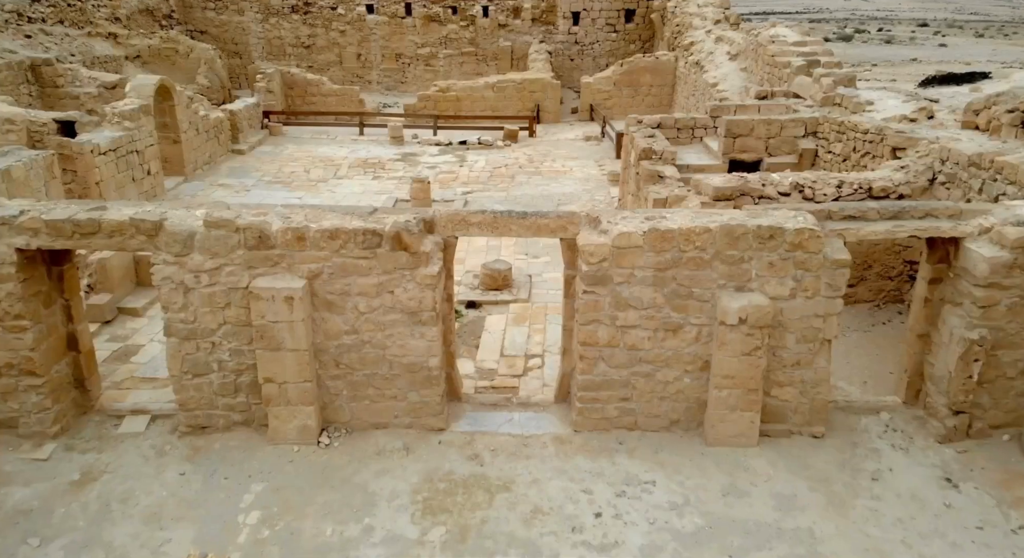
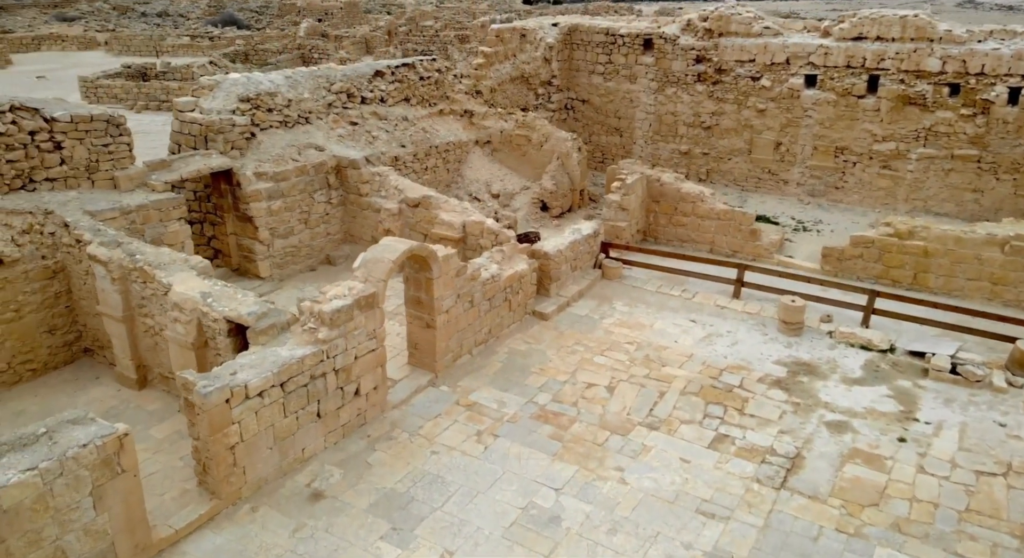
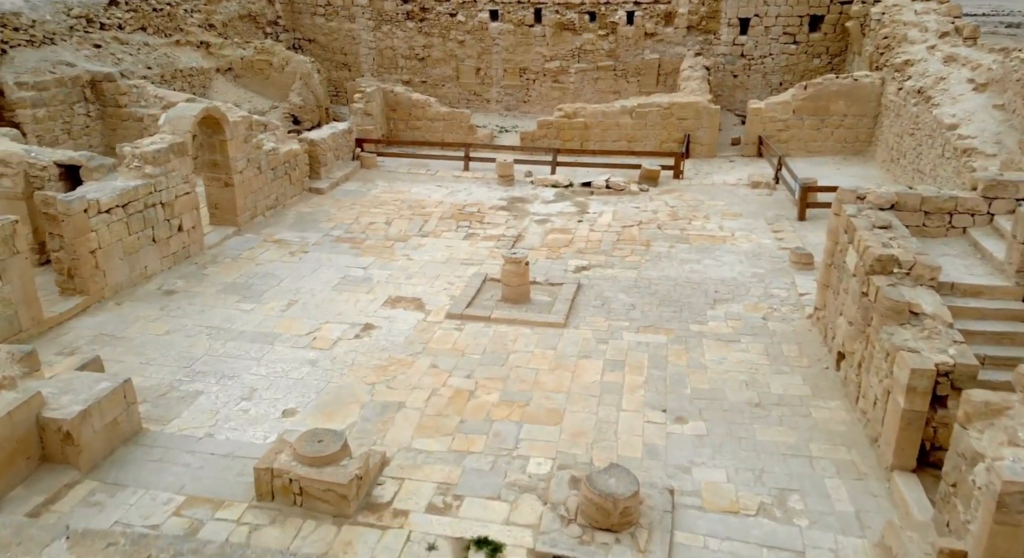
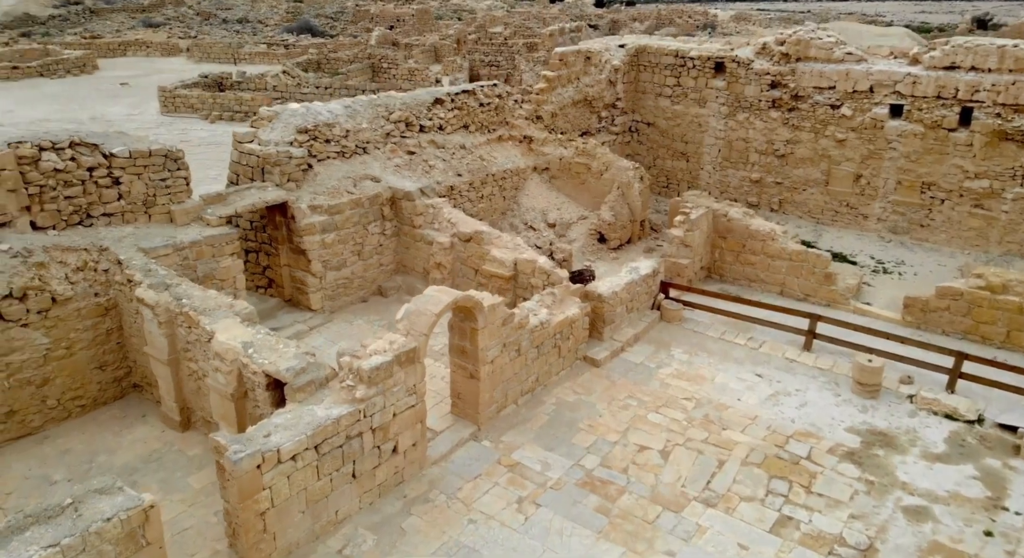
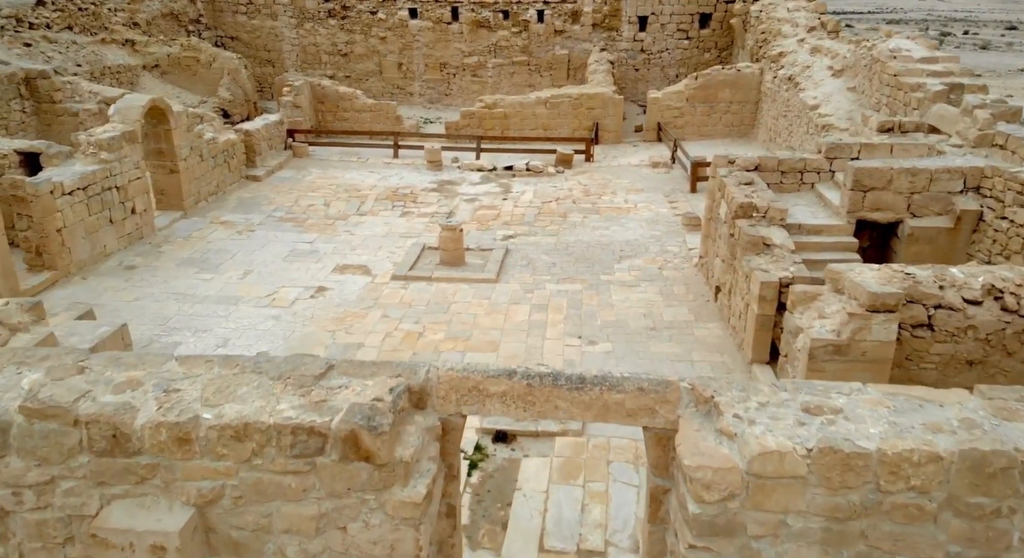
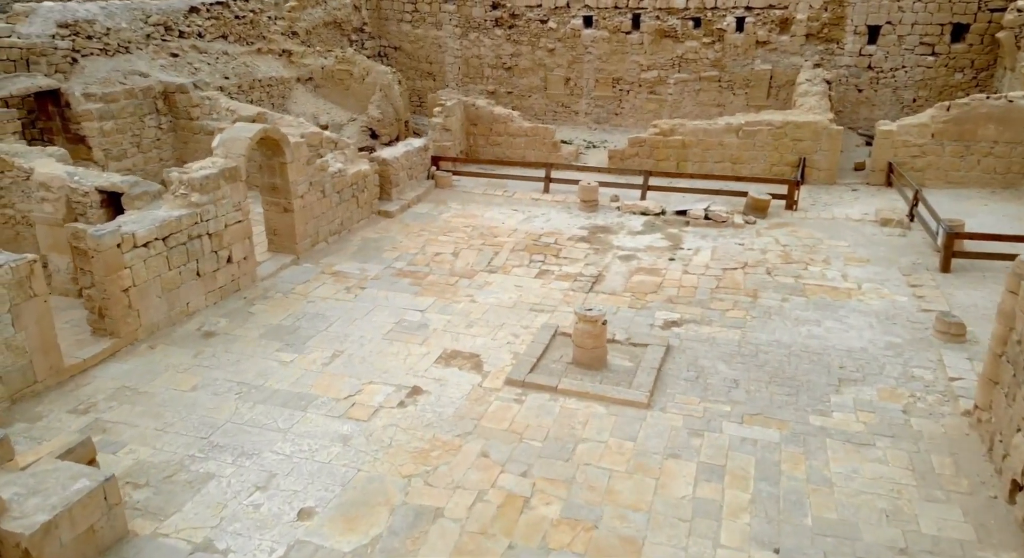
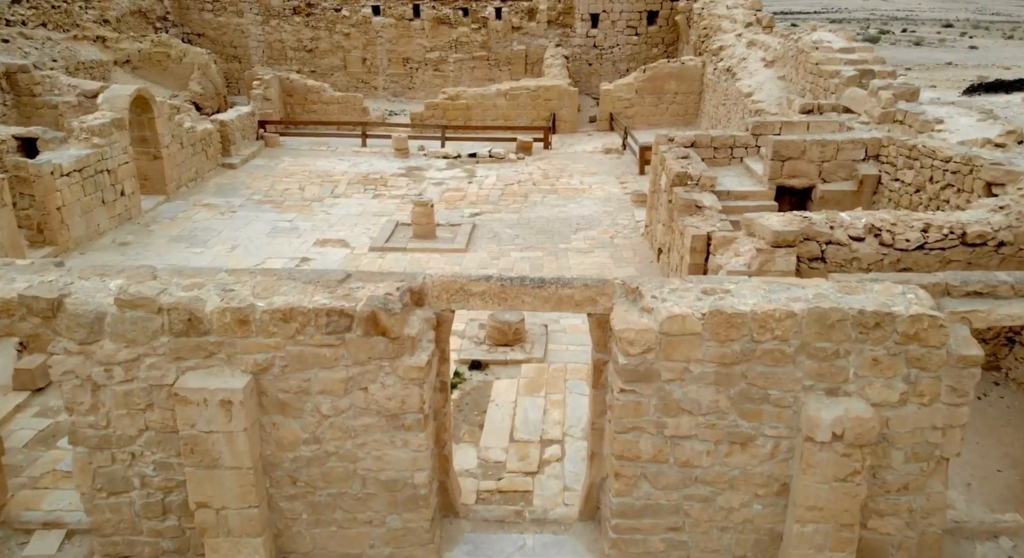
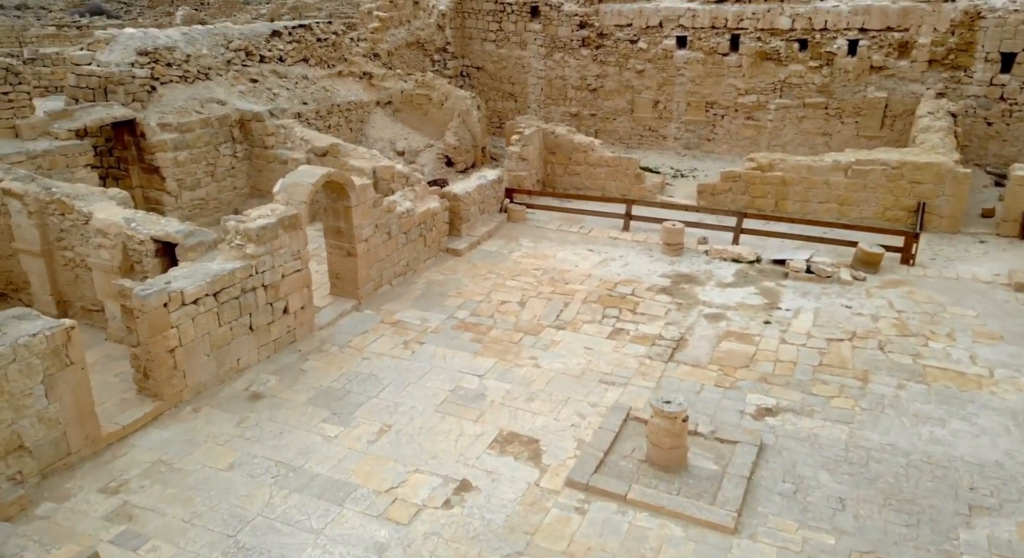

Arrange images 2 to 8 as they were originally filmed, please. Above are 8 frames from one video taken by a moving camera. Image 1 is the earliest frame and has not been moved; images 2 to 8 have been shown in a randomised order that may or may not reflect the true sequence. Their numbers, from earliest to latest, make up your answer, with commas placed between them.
7, 5, 3, 6, 8, 2, 4
